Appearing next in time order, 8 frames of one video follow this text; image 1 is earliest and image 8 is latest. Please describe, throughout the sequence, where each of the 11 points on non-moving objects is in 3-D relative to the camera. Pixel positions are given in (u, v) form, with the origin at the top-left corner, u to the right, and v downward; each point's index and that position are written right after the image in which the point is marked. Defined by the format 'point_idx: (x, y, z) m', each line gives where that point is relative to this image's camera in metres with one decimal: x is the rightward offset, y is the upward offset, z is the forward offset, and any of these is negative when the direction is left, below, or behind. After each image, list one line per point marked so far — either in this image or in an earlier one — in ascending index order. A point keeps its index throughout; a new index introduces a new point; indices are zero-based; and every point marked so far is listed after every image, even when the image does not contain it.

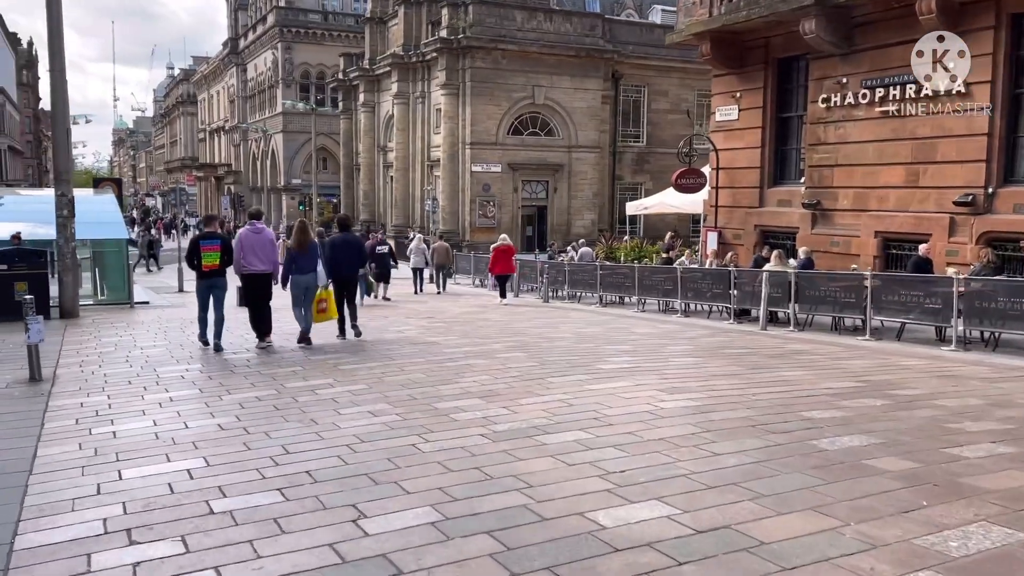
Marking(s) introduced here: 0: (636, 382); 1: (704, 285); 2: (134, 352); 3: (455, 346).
0: (+1.1, -0.9, +7.4) m
1: (+3.6, 0.0, +15.0) m
2: (-4.9, -0.9, +10.5) m
3: (-0.7, -0.7, +10.2) m
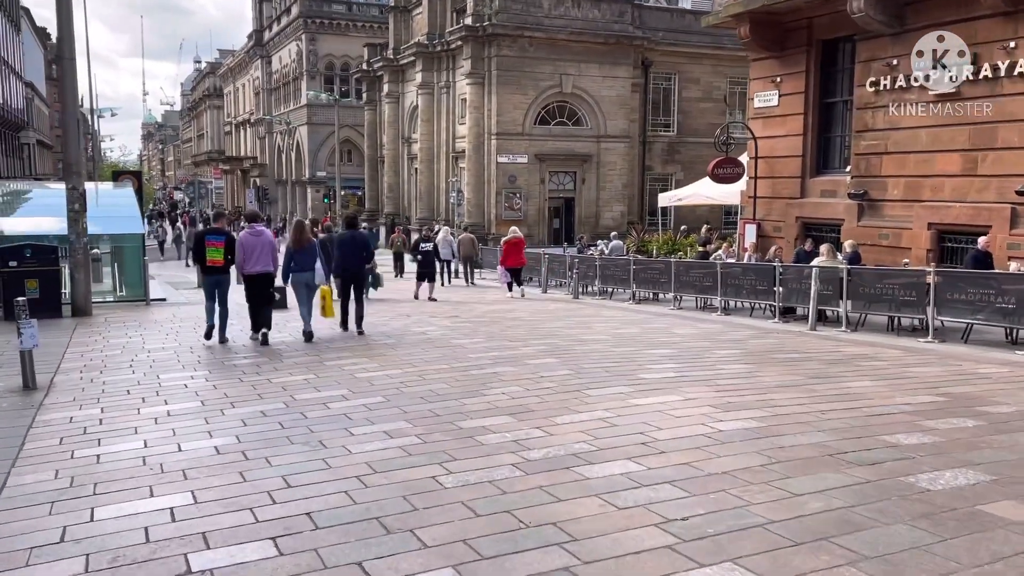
0: (+1.4, -0.9, +6.6) m
1: (+4.1, +0.1, +14.1) m
2: (-4.6, -0.9, +9.9) m
3: (-0.3, -0.7, +9.4) m
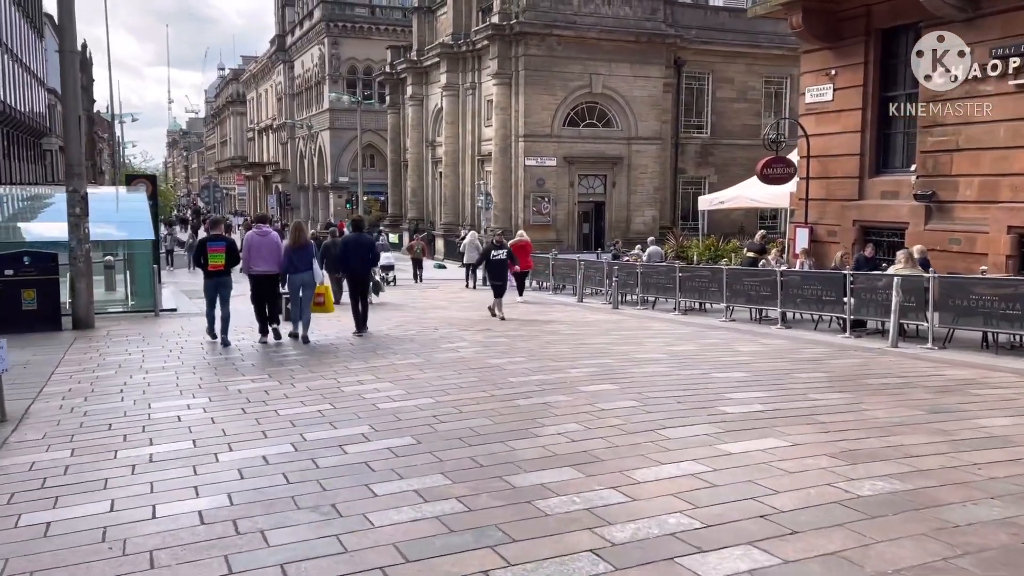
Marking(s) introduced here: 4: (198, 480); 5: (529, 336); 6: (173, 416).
0: (+1.8, -1.0, +5.2) m
1: (+4.7, -0.1, +12.7) m
2: (-4.1, -1.0, +8.7) m
3: (+0.1, -0.9, +8.2) m
4: (-1.9, -1.2, +5.0) m
5: (+0.3, -0.7, +11.5) m
6: (-2.9, -1.1, +6.9) m
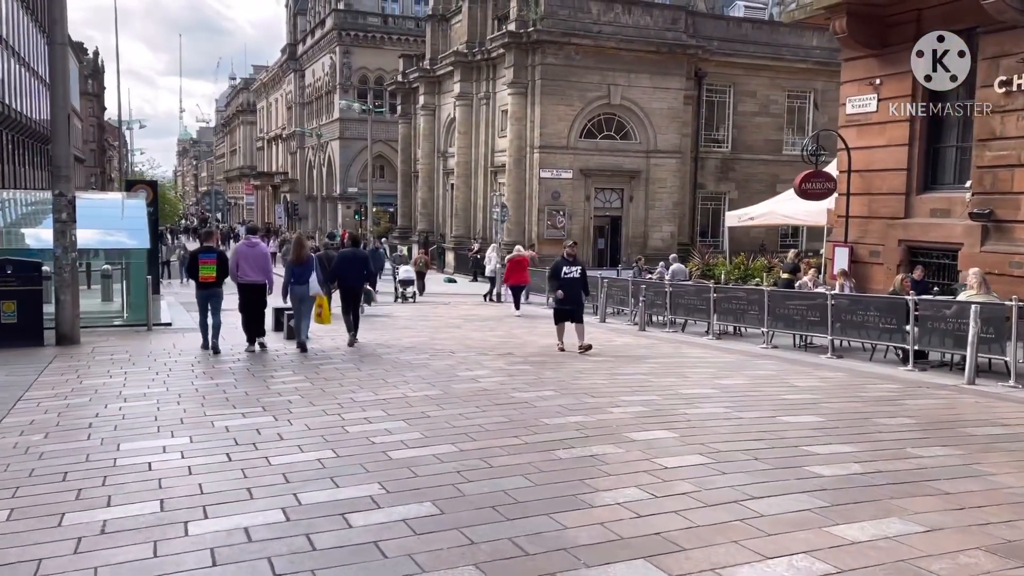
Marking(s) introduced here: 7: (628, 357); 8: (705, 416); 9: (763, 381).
0: (+2.1, -1.2, +4.1) m
1: (+5.0, -0.4, +11.5) m
2: (-3.8, -1.2, +7.6) m
3: (+0.4, -1.1, +7.0) m
4: (-1.7, -1.3, +3.8) m
5: (+0.6, -1.0, +10.3) m
6: (-2.6, -1.2, +5.7) m
7: (+1.6, -1.0, +11.3) m
8: (+1.6, -1.1, +6.9) m
9: (+2.8, -1.0, +9.1) m
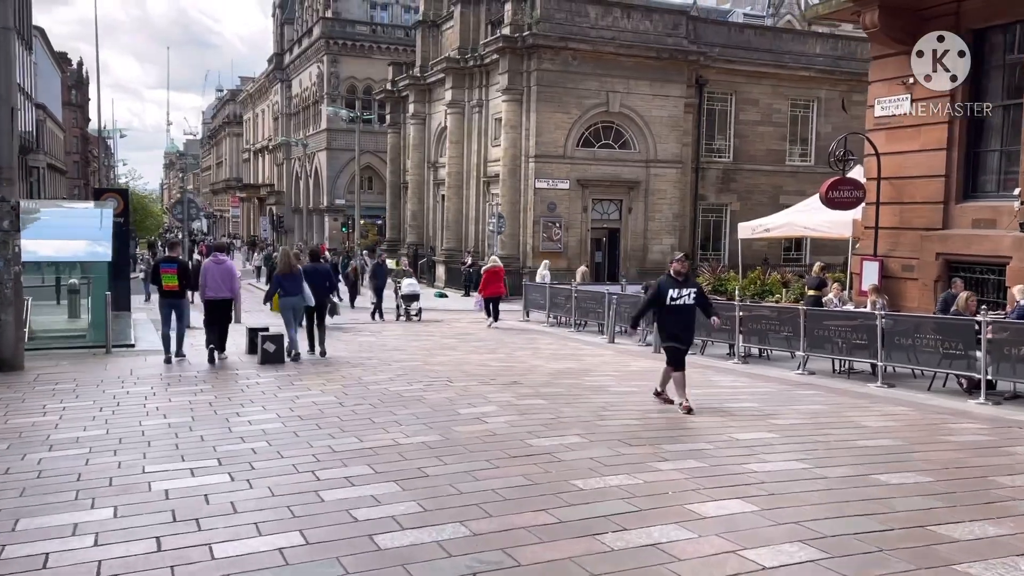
0: (+2.2, -1.3, +2.6) m
1: (+5.1, -0.7, +10.1) m
2: (-3.7, -1.3, +6.1) m
3: (+0.6, -1.2, +5.5) m
4: (-1.5, -1.4, +2.3) m
5: (+0.7, -1.2, +8.9) m
6: (-2.4, -1.4, +4.2) m
7: (+1.7, -1.2, +9.8) m
8: (+1.8, -1.2, +5.4) m
9: (+2.9, -1.2, +7.7) m
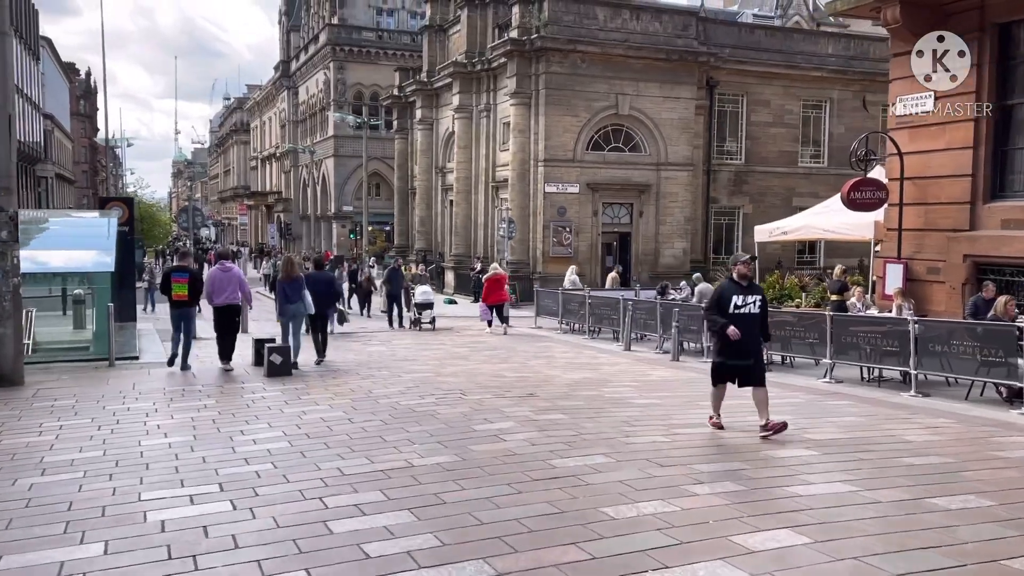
0: (+2.4, -1.3, +2.2) m
1: (+5.3, -0.7, +9.6) m
2: (-3.5, -1.4, +5.7) m
3: (+0.7, -1.3, +5.1) m
4: (-1.4, -1.5, +1.9) m
5: (+0.9, -1.2, +8.4) m
6: (-2.3, -1.4, +3.8) m
7: (+1.9, -1.3, +9.4) m
8: (+1.9, -1.3, +5.0) m
9: (+3.1, -1.3, +7.2) m
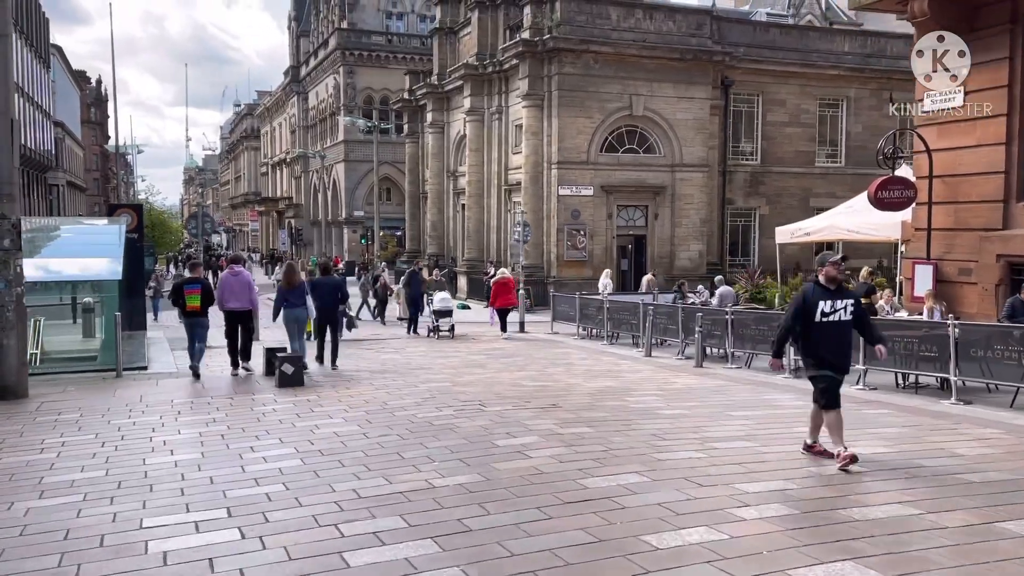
0: (+2.5, -1.3, +1.7) m
1: (+5.5, -0.7, +9.1) m
2: (-3.3, -1.5, +5.3) m
3: (+0.9, -1.3, +4.7) m
4: (-1.2, -1.5, +1.5) m
5: (+1.1, -1.3, +8.0) m
6: (-2.1, -1.5, +3.4) m
7: (+2.1, -1.3, +8.9) m
8: (+2.1, -1.3, +4.6) m
9: (+3.3, -1.3, +6.8) m
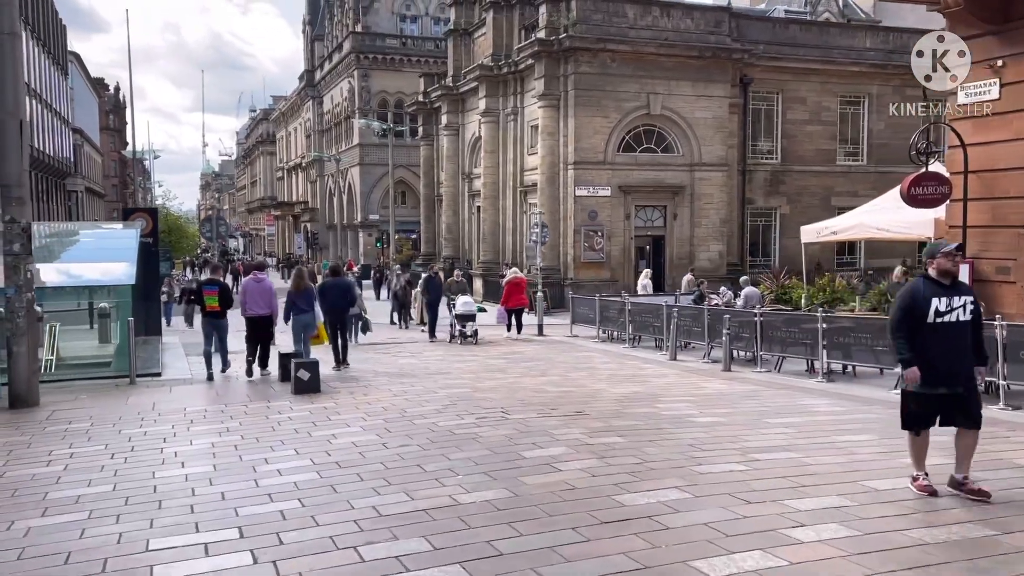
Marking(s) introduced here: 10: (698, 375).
0: (+2.6, -1.3, +1.3) m
1: (+5.7, -0.7, +8.7) m
2: (-3.1, -1.5, +5.0) m
3: (+1.1, -1.3, +4.3) m
4: (-1.1, -1.5, +1.2) m
5: (+1.3, -1.3, +7.6) m
6: (-2.0, -1.5, +3.1) m
7: (+2.4, -1.3, +8.5) m
8: (+2.3, -1.3, +4.1) m
9: (+3.5, -1.3, +6.4) m
10: (+2.8, -1.3, +12.2) m
